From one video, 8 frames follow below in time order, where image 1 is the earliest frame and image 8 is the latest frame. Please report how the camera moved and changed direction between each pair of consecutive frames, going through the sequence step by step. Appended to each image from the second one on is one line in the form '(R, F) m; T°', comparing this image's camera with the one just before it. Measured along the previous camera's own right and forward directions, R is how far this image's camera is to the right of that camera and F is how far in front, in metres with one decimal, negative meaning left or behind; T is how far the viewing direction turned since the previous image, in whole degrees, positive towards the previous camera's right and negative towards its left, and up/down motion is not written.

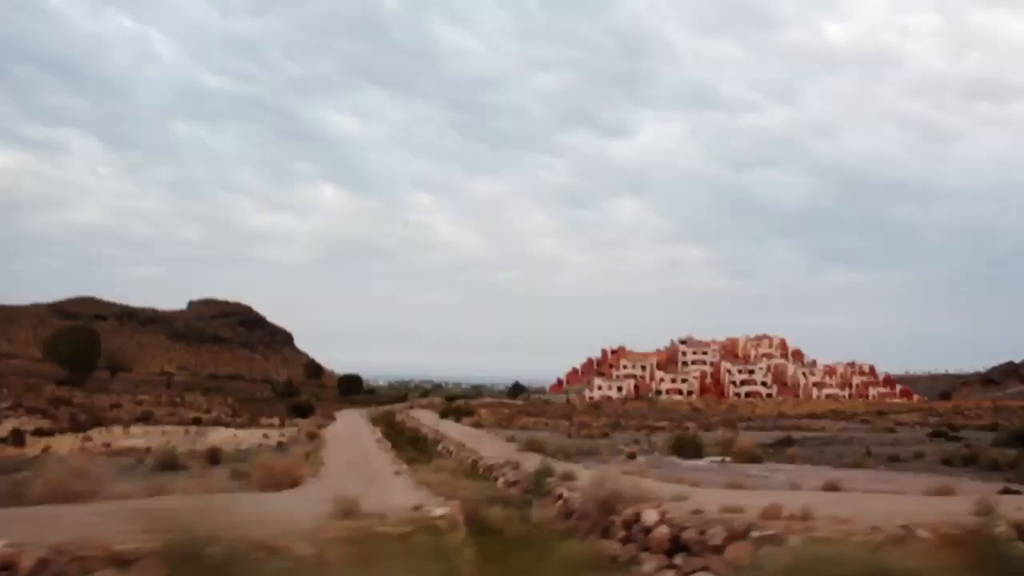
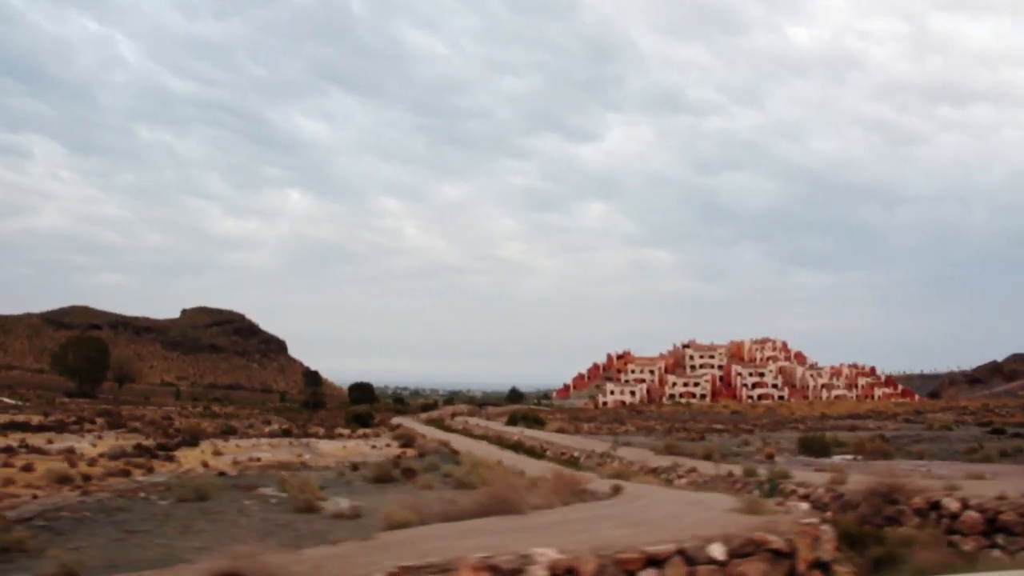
(-6.4, -1.7) m; +3°
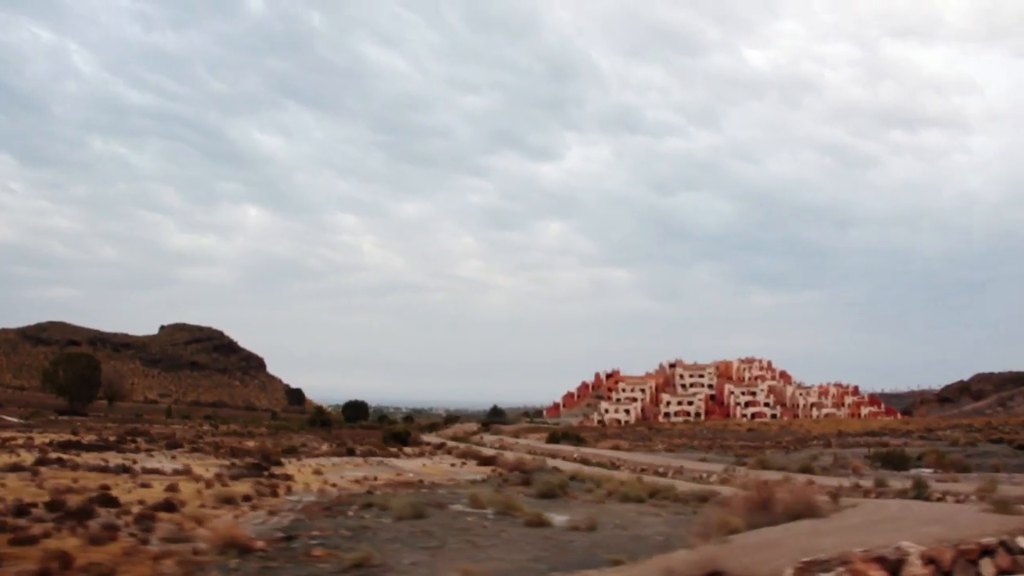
(-6.2, -1.7) m; +4°
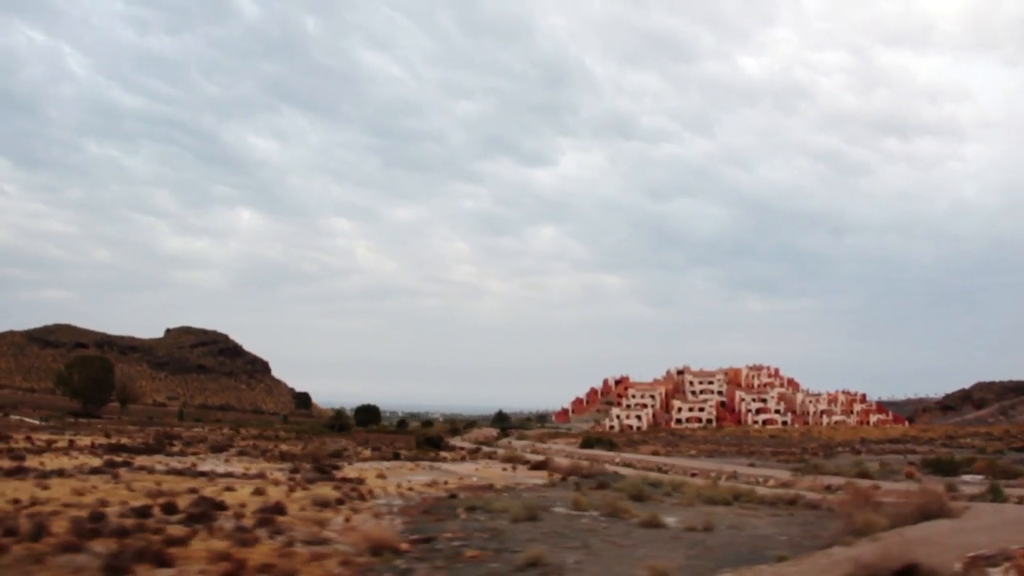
(-3.2, -0.9) m; +1°
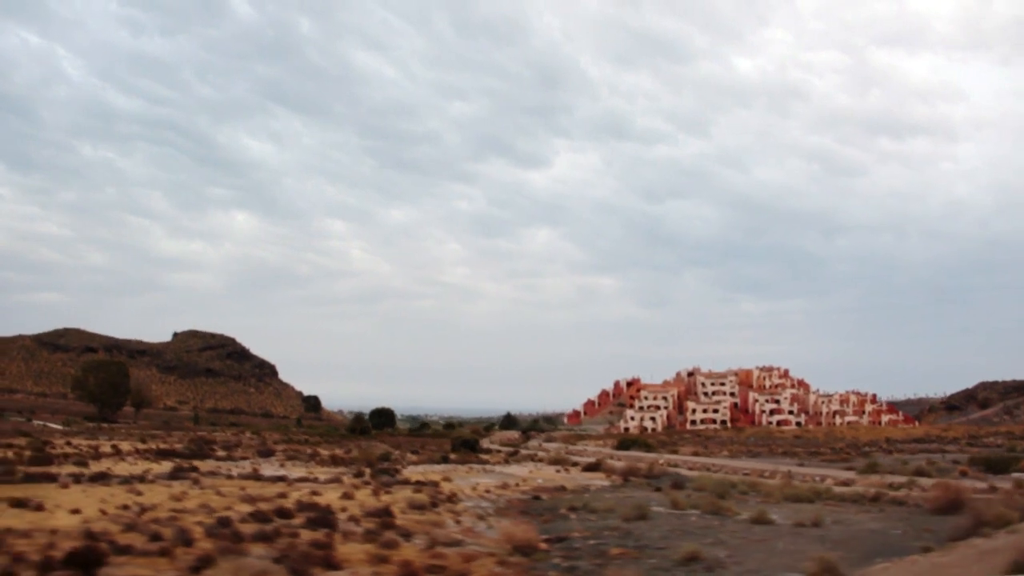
(-3.3, -0.8) m; +1°
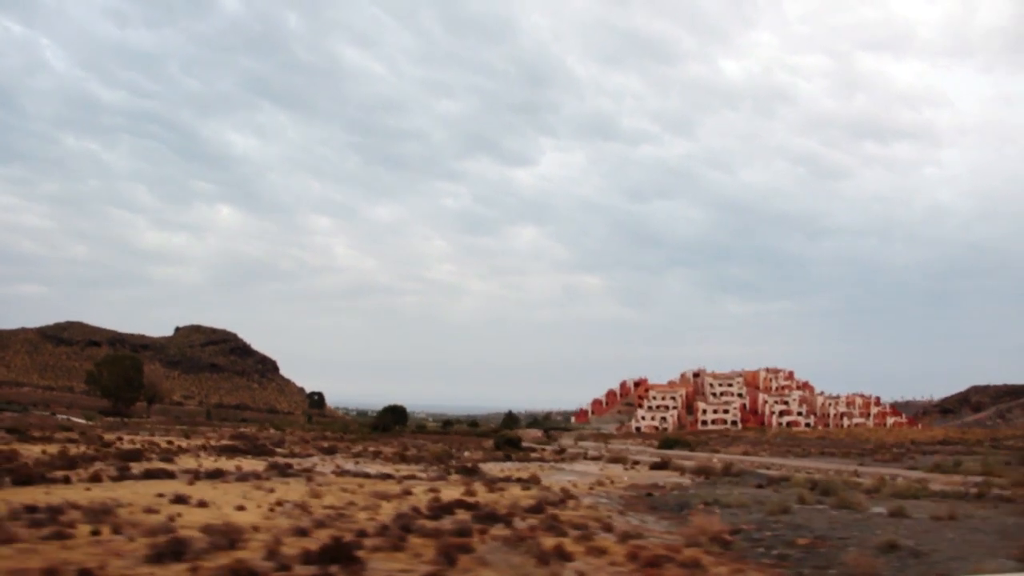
(-5.4, -1.3) m; +2°
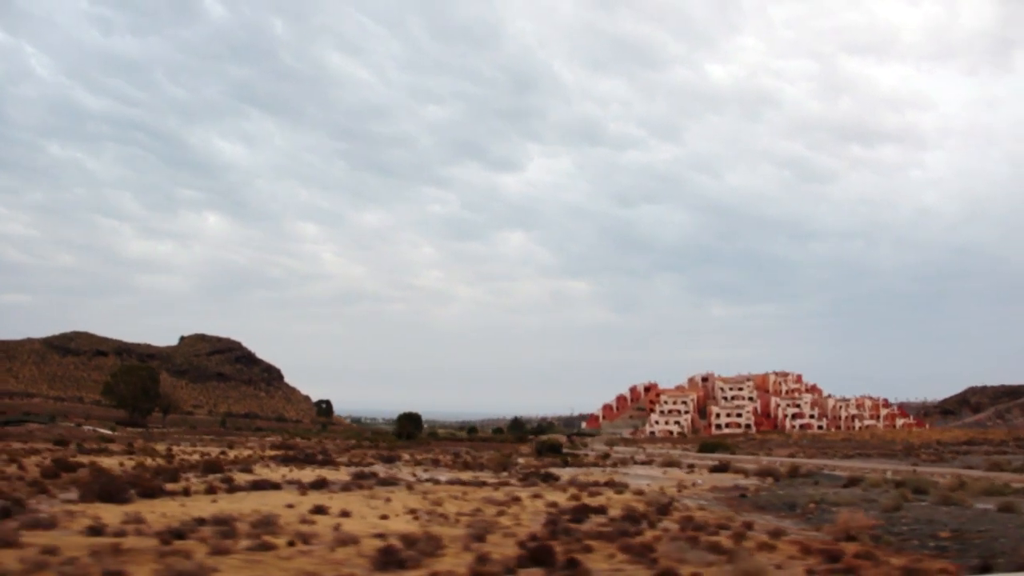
(-4.9, -1.2) m; +2°
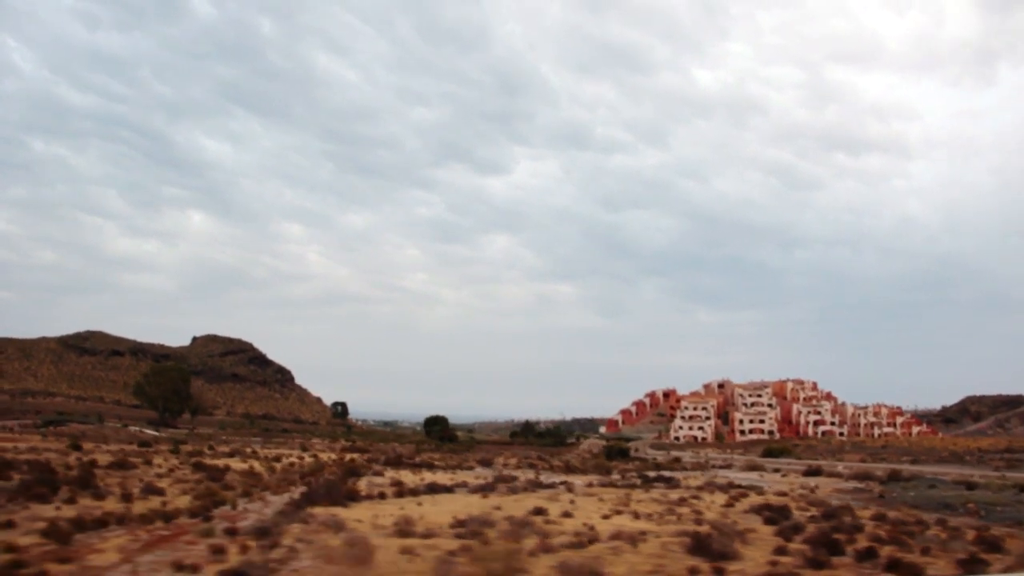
(-8.6, -1.9) m; +3°
